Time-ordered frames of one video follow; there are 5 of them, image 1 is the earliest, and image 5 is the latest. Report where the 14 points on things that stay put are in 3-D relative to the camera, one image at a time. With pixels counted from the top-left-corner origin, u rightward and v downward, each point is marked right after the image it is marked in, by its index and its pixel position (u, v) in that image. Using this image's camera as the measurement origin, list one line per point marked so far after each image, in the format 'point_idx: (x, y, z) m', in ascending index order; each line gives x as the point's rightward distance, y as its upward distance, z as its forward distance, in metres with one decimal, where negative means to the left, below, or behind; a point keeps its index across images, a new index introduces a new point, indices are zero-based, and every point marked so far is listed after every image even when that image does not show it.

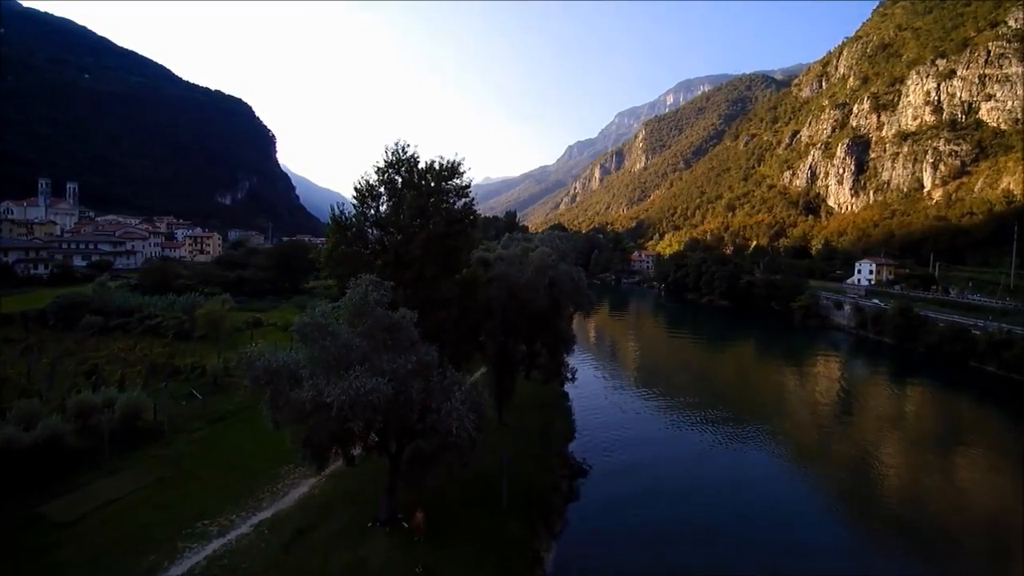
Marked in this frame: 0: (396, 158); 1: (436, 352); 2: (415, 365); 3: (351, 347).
0: (-3.8, +4.1, +17.1) m
1: (-1.8, -1.5, +12.4) m
2: (-2.1, -1.6, +11.5) m
3: (-3.3, -1.3, +11.0) m
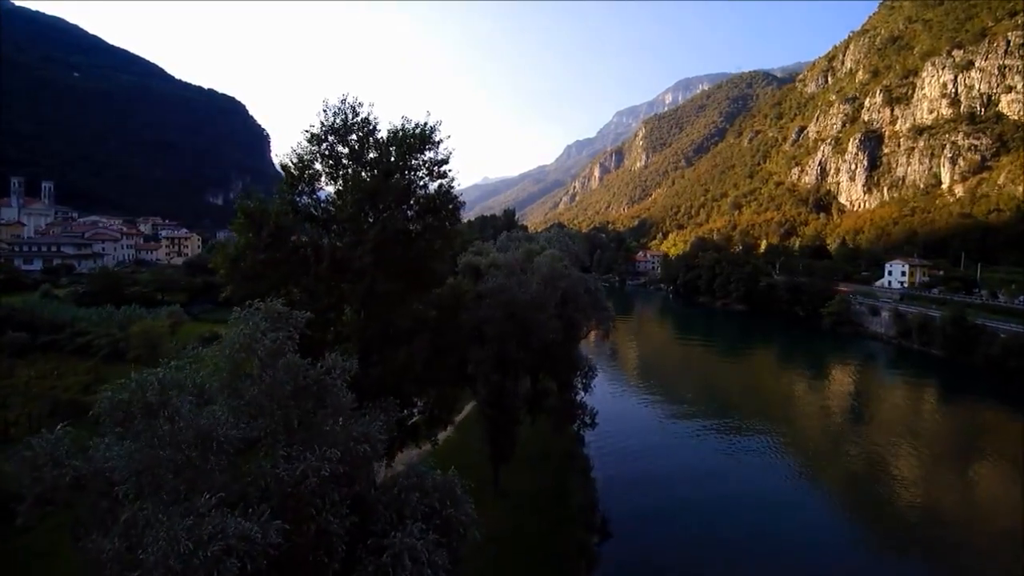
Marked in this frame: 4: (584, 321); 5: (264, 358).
0: (-3.8, +3.6, +12.1) m
1: (-1.8, -1.9, +7.4) m
2: (-2.1, -2.1, +6.6) m
3: (-3.3, -1.7, +6.0) m
4: (+2.2, -1.0, +17.1) m
5: (-3.1, -0.8, +6.7) m
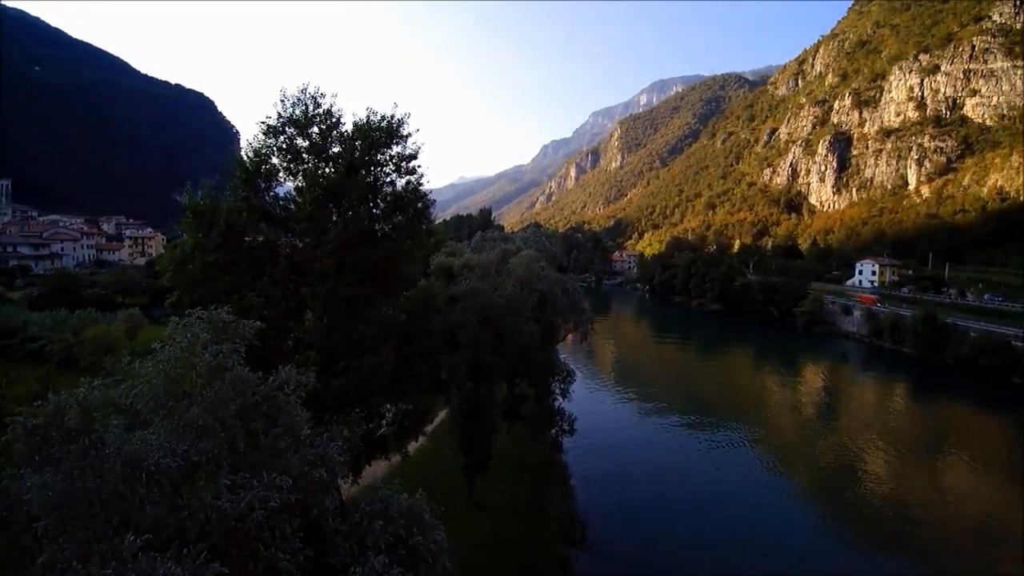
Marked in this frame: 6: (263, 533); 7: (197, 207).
0: (-4.3, +3.6, +11.4) m
1: (-2.1, -2.0, +6.7) m
2: (-2.4, -2.2, +5.9) m
3: (-3.6, -1.8, +5.3) m
4: (+1.5, -1.1, +16.6) m
5: (-3.3, -0.9, +6.0) m
6: (-2.5, -2.5, +5.6) m
7: (-6.2, +1.6, +10.9) m
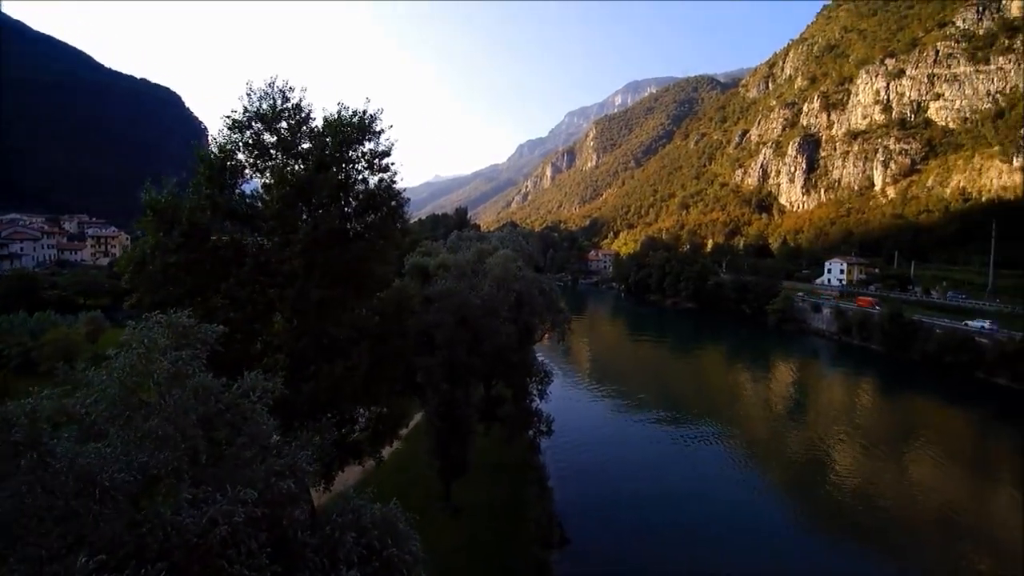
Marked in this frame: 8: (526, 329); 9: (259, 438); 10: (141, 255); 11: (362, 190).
0: (-4.8, +3.5, +11.0) m
1: (-2.4, -2.0, +6.4) m
2: (-2.6, -2.2, +5.6) m
3: (-3.8, -1.8, +4.9) m
4: (+0.8, -1.1, +16.4) m
5: (-3.6, -0.9, +5.6) m
6: (-2.7, -2.5, +5.3) m
7: (-6.6, +1.6, +10.4) m
8: (+0.4, -1.2, +15.7) m
9: (-2.8, -1.6, +6.1) m
10: (-7.1, +0.6, +10.6) m
11: (-3.0, +2.0, +11.2) m
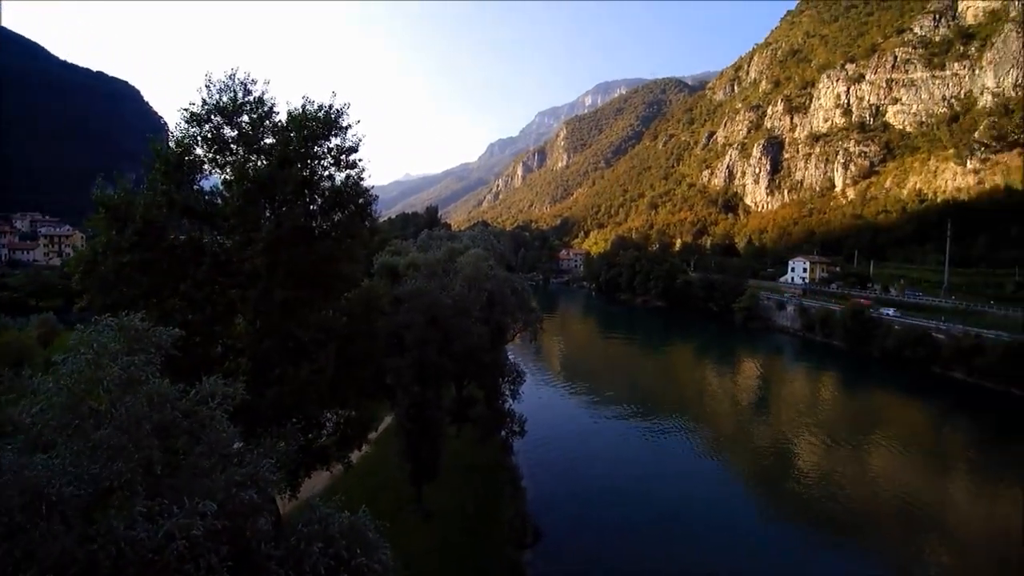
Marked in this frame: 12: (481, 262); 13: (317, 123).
0: (-5.4, +3.5, +10.6) m
1: (-2.7, -2.0, +6.2) m
2: (-2.8, -2.2, +5.3) m
3: (-4.0, -1.8, +4.6) m
4: (0.0, -1.1, +16.3) m
5: (-3.9, -0.9, +5.3) m
6: (-3.0, -2.5, +5.0) m
7: (-7.1, +1.6, +9.9) m
8: (-0.4, -1.1, +15.5) m
9: (-3.1, -1.6, +5.8) m
10: (-7.6, +0.6, +10.1) m
11: (-3.6, +2.0, +10.9) m
12: (-0.9, +0.8, +16.4) m
13: (-3.8, +3.2, +10.8) m
